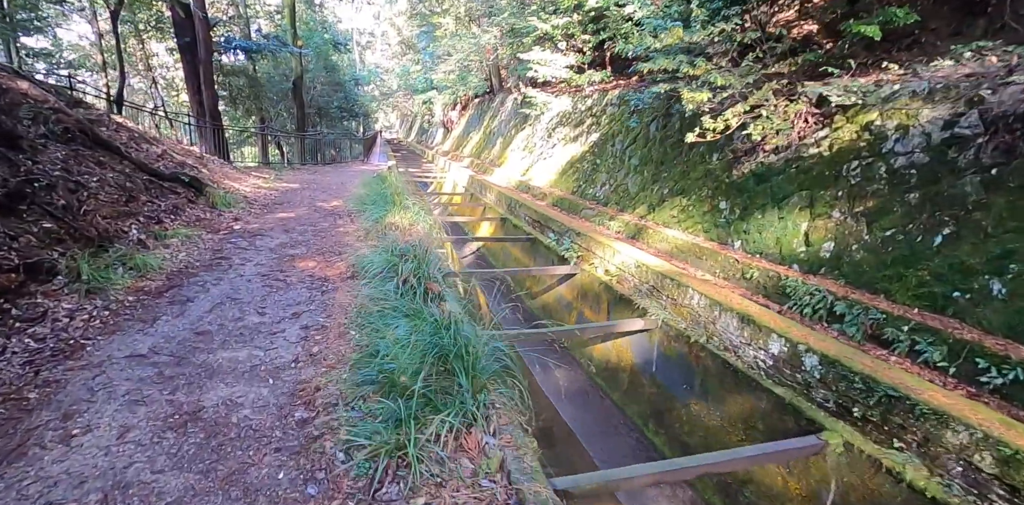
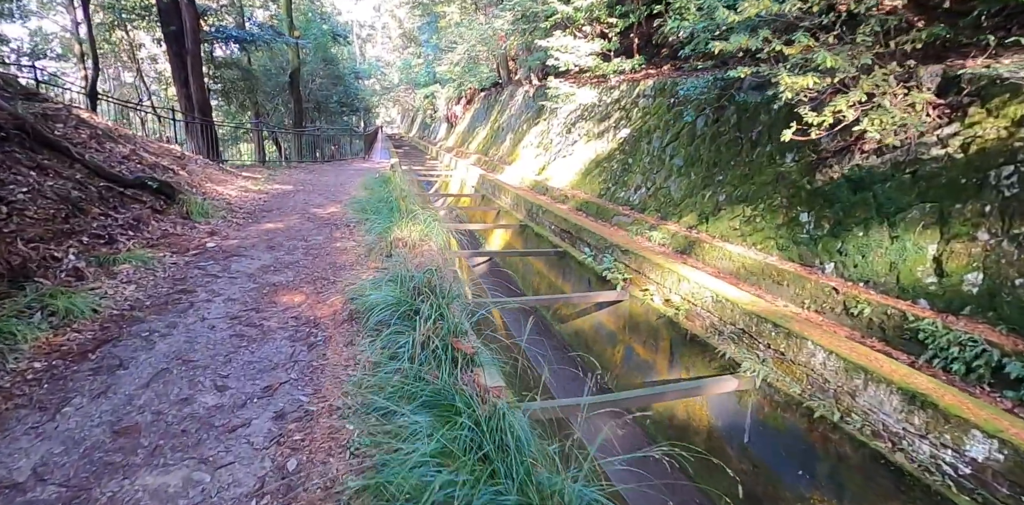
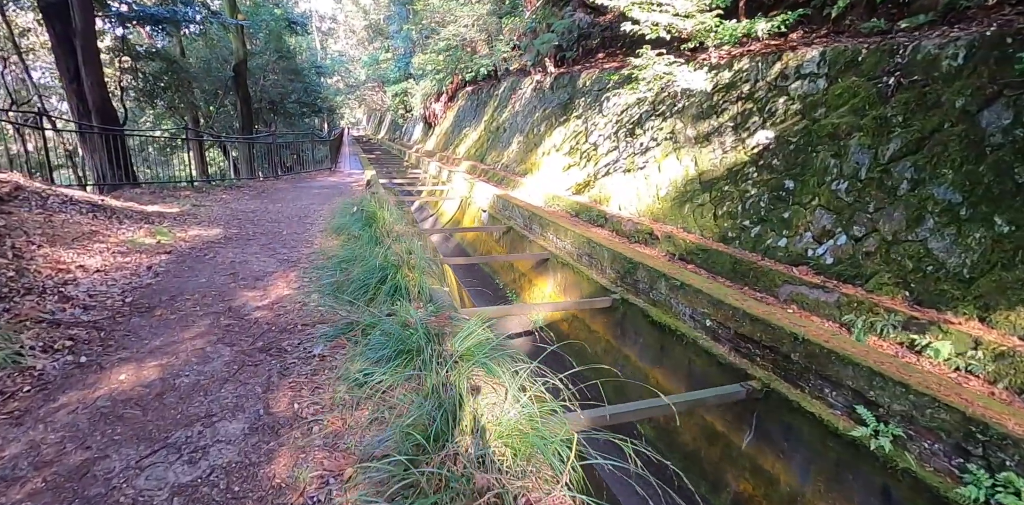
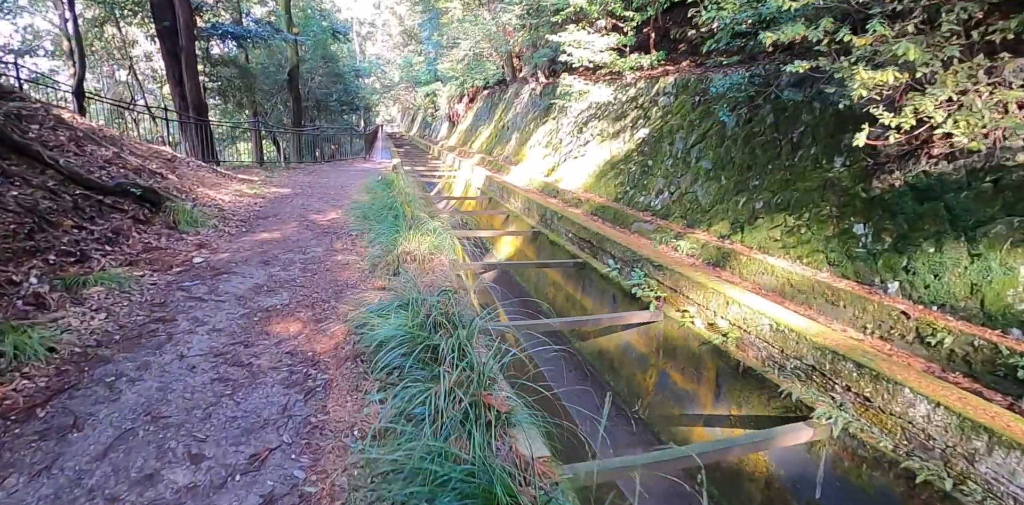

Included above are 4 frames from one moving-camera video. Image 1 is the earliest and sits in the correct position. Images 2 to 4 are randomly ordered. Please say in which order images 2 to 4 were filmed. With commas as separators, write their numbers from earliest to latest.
2, 4, 3
